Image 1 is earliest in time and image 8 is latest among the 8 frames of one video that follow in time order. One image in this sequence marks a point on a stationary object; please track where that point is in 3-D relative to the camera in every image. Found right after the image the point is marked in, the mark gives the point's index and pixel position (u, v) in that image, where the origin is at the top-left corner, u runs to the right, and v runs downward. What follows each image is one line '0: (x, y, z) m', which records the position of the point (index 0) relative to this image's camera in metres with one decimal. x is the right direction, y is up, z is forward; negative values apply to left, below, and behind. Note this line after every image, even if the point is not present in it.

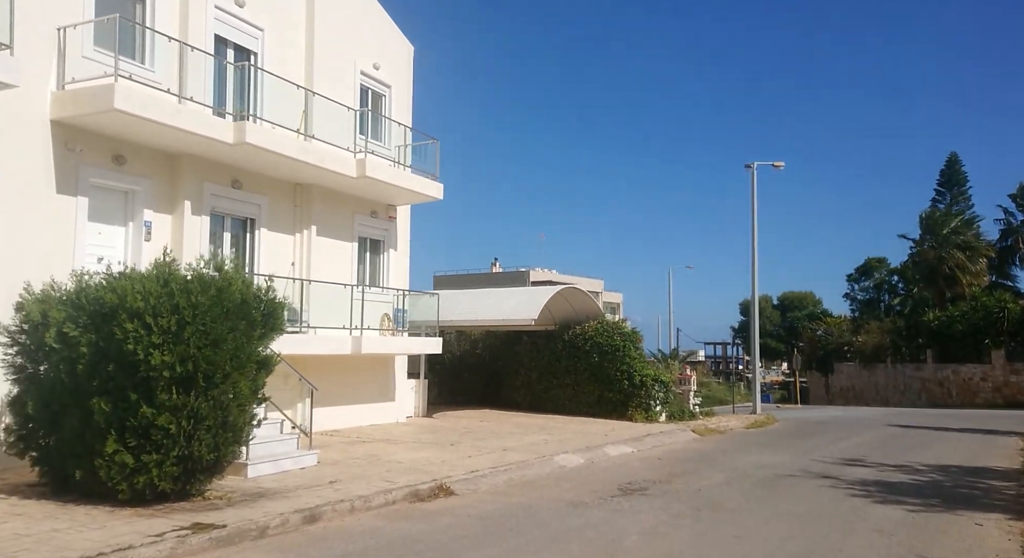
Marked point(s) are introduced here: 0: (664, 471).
0: (+2.4, -3.0, +13.2) m
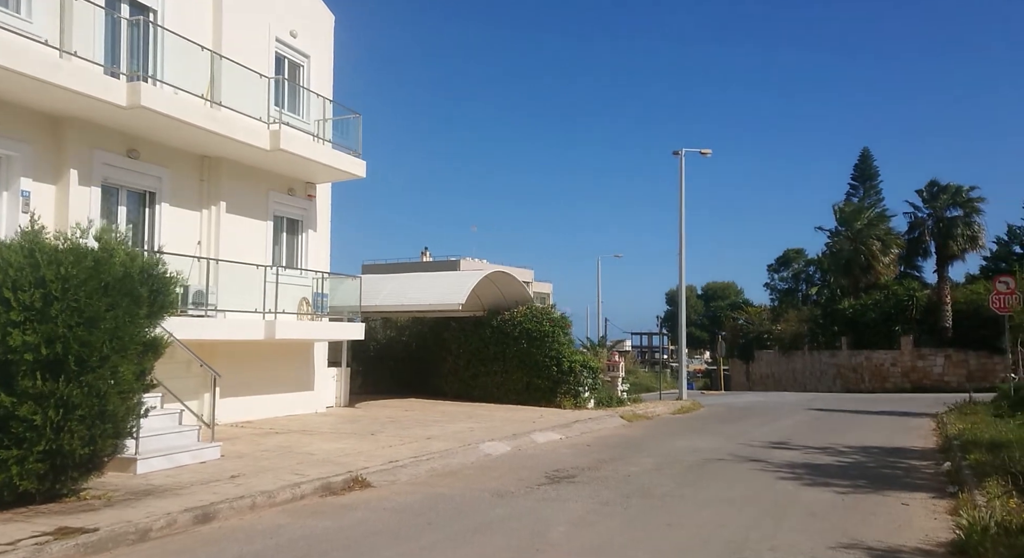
0: (+1.2, -2.7, +12.8) m
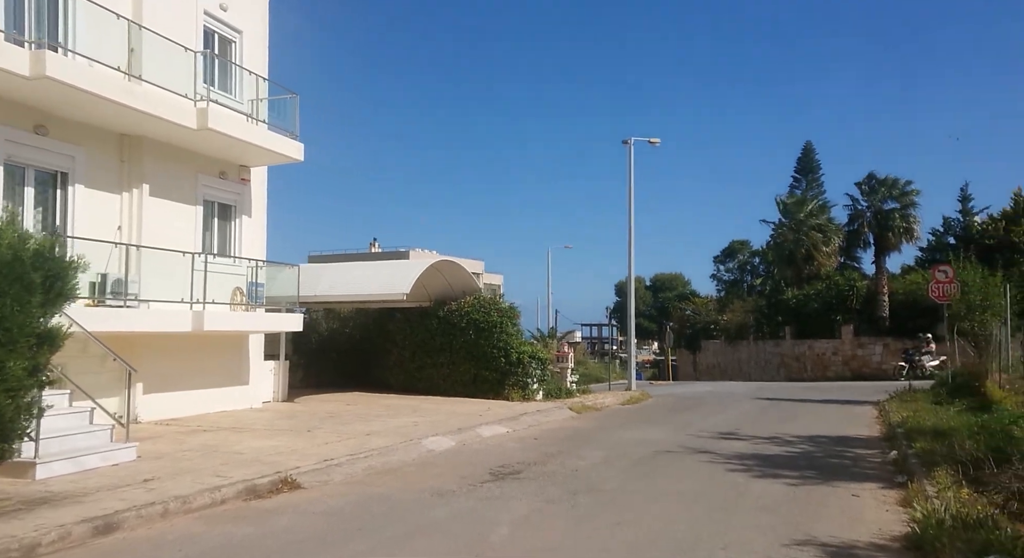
0: (+0.4, -2.6, +12.4) m
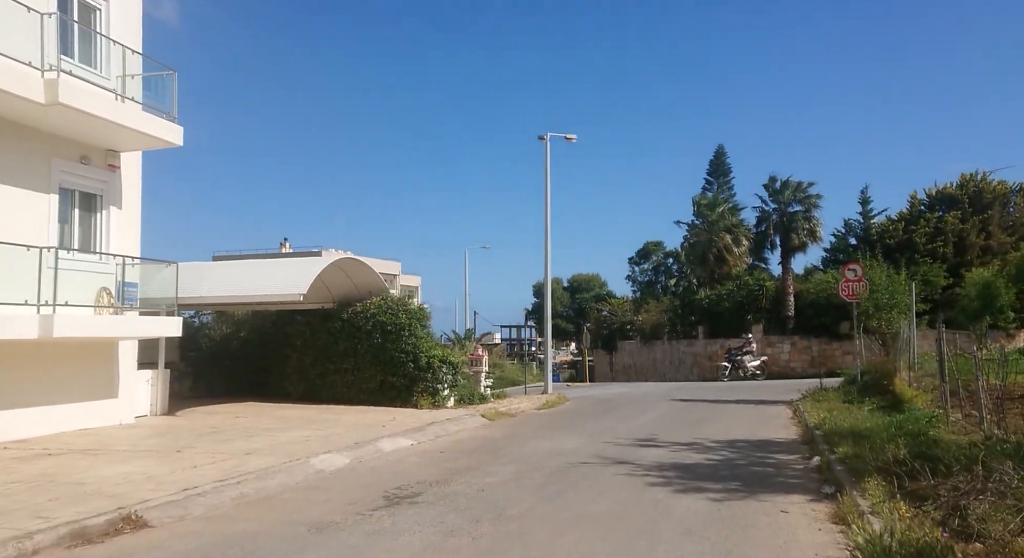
0: (-0.9, -2.5, +11.3) m
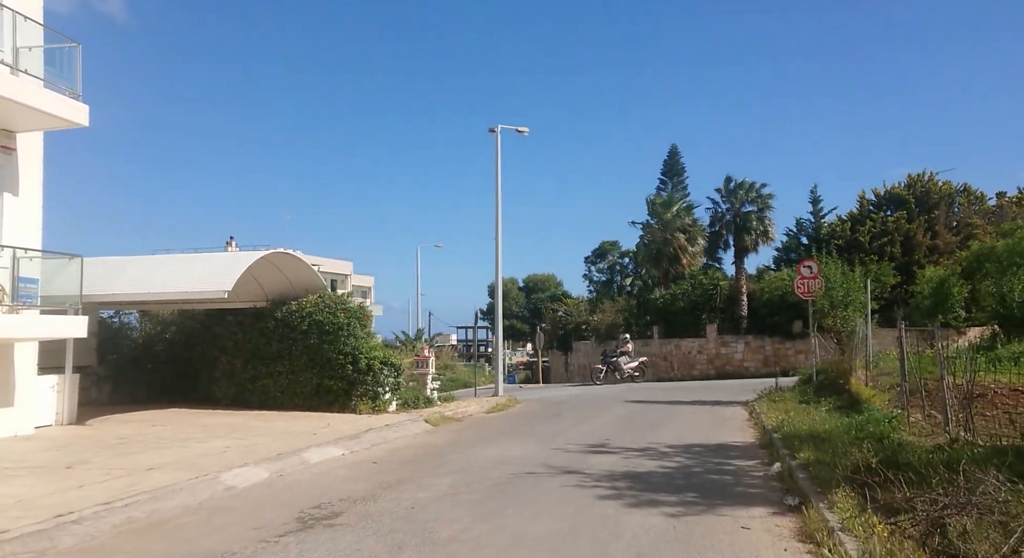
0: (-1.7, -2.5, +10.2) m
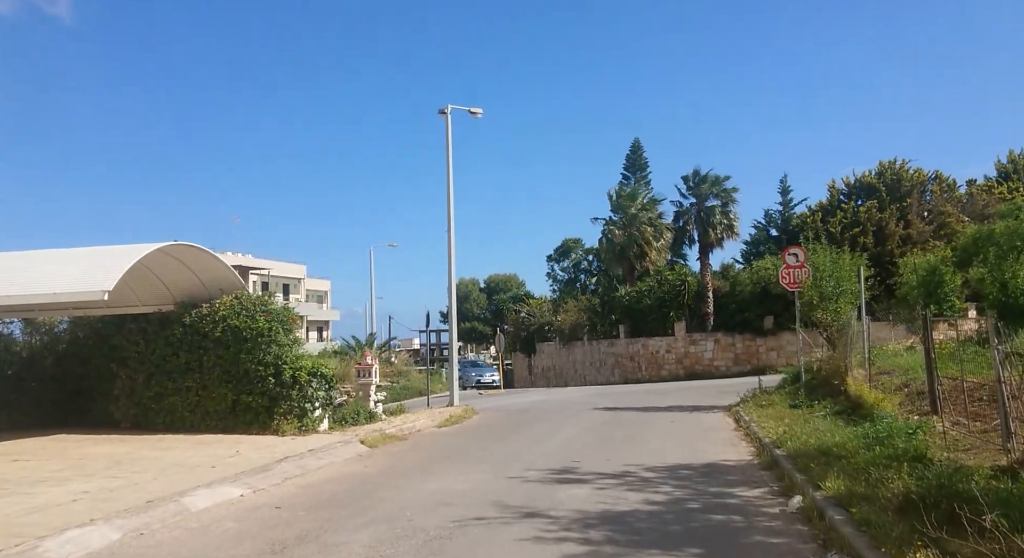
0: (-2.2, -2.3, +7.5) m
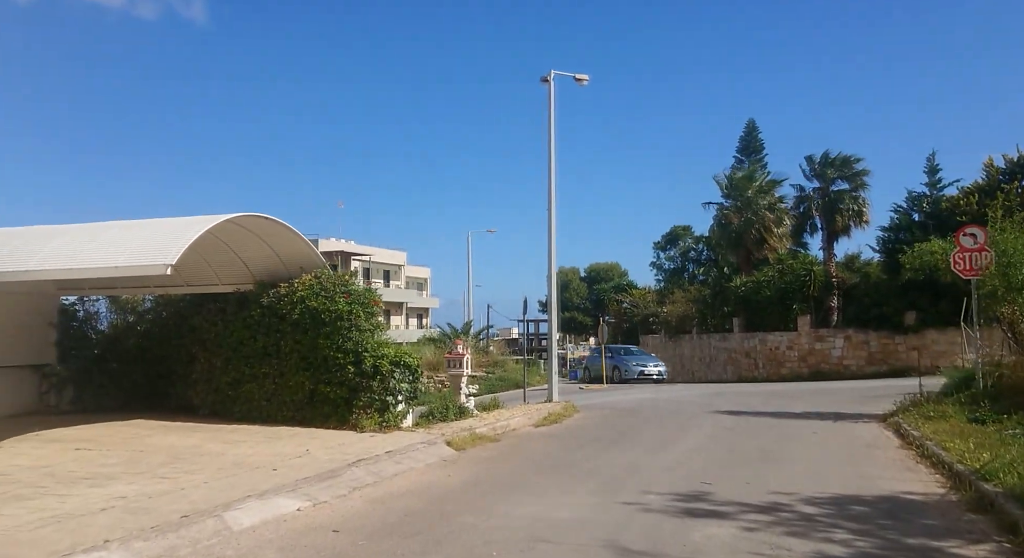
0: (-1.4, -2.1, +5.7) m
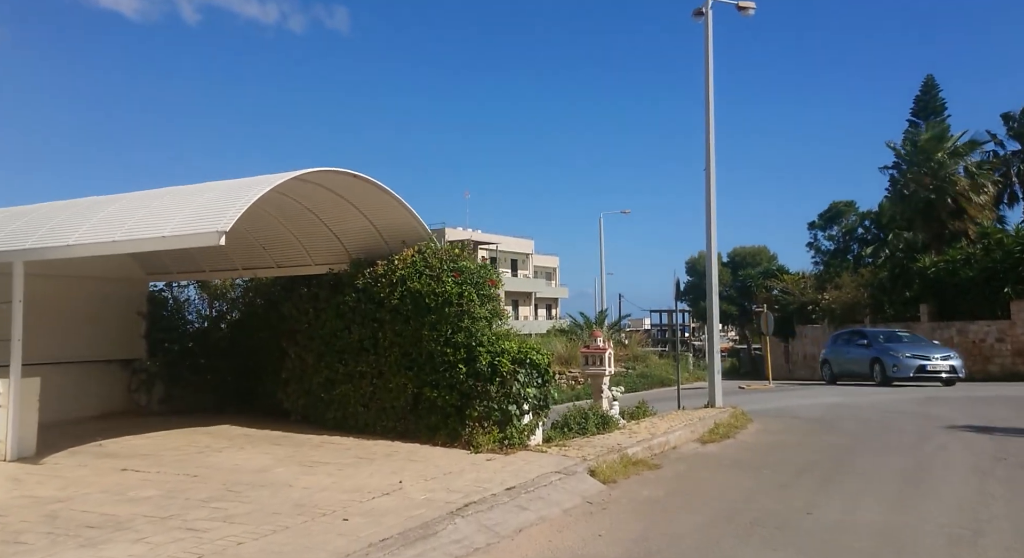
0: (-0.6, -1.8, +2.3) m
